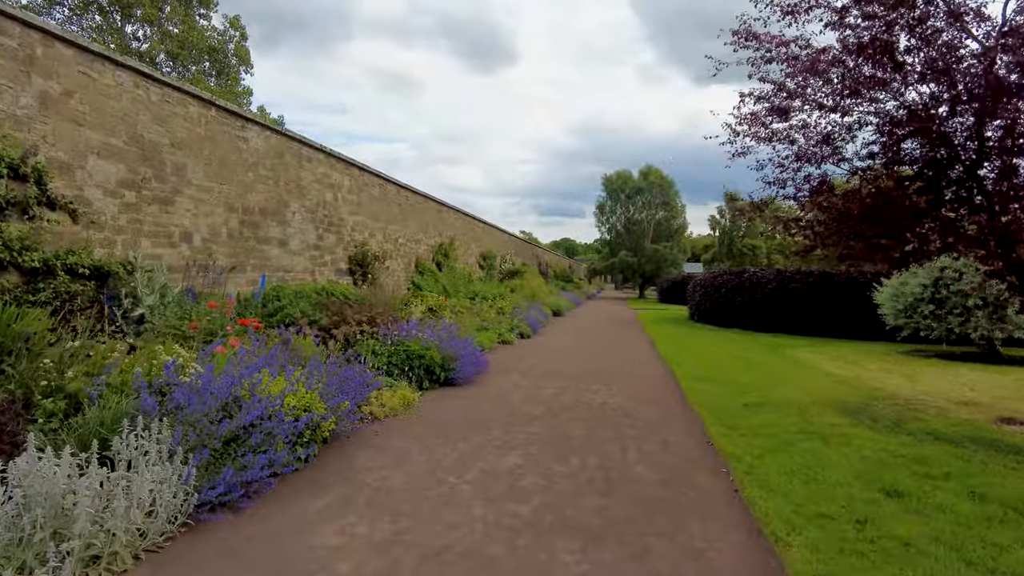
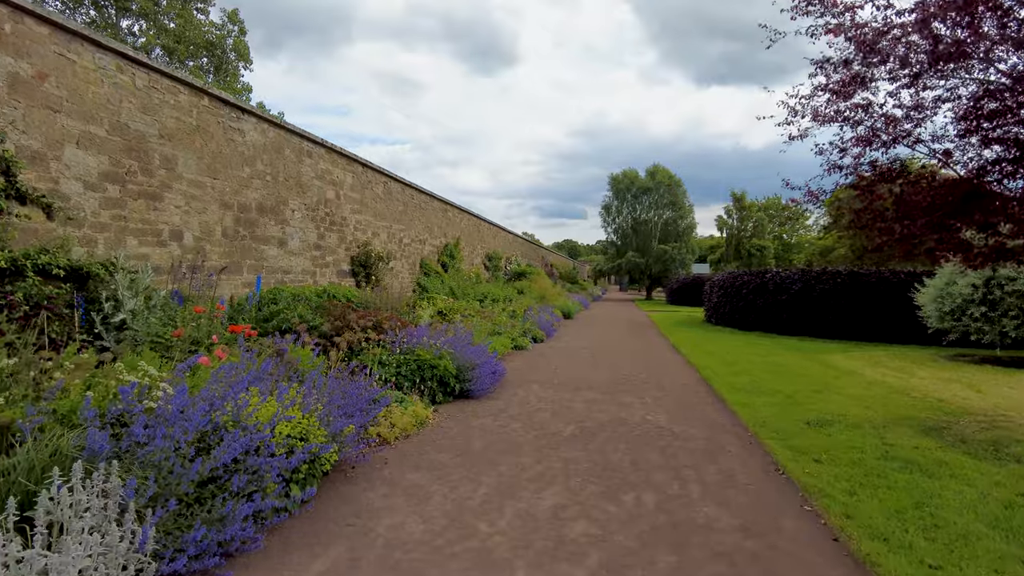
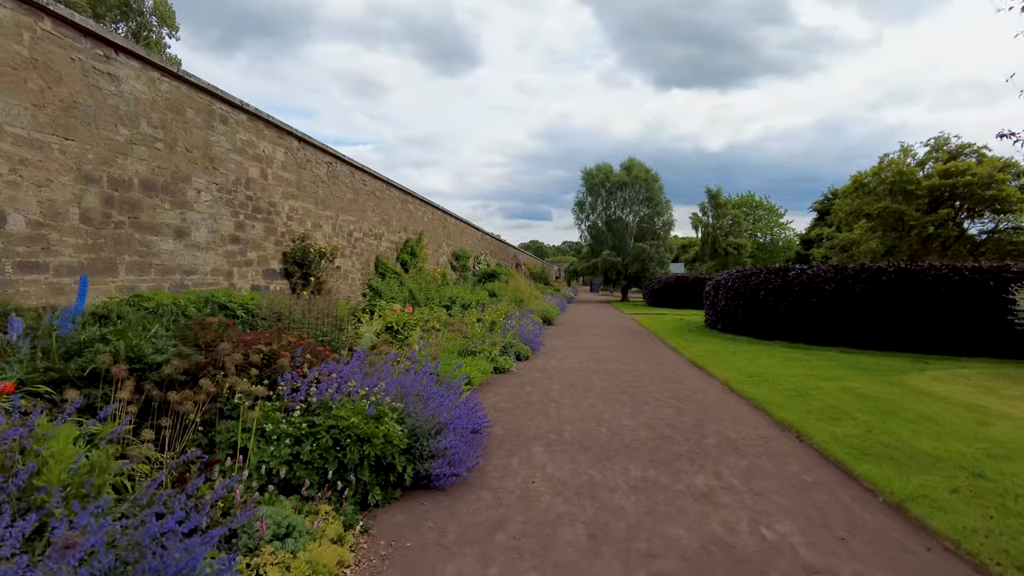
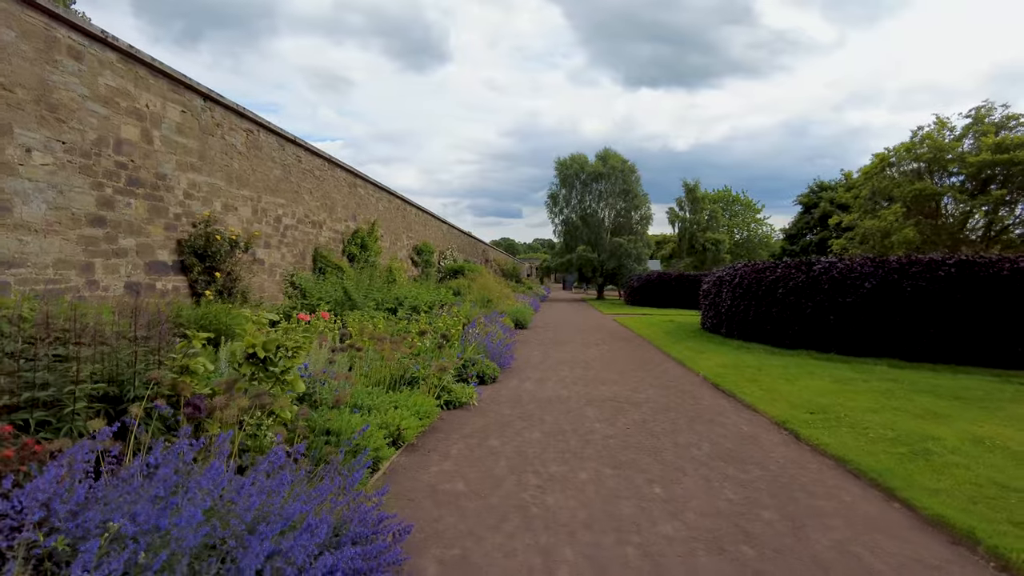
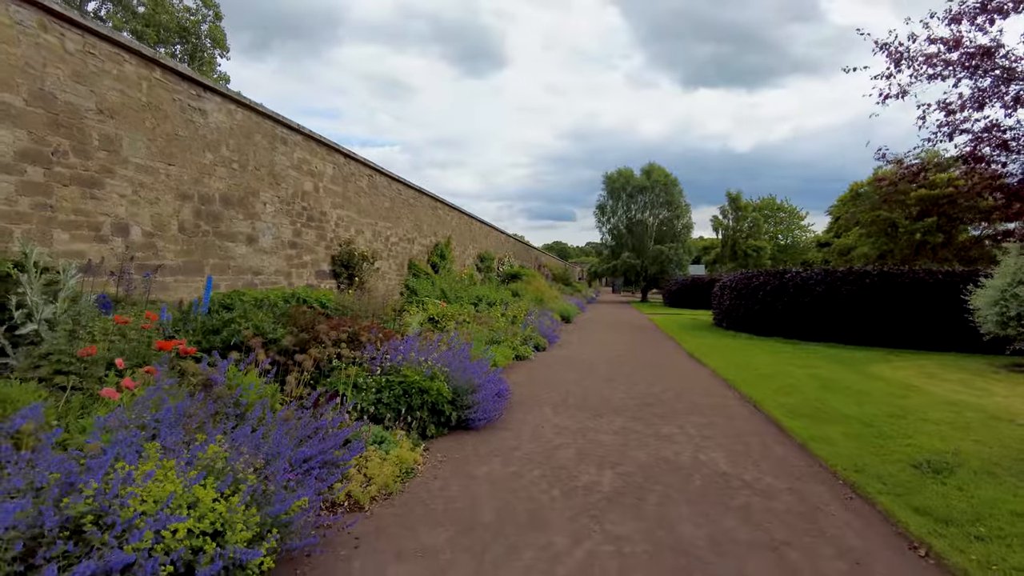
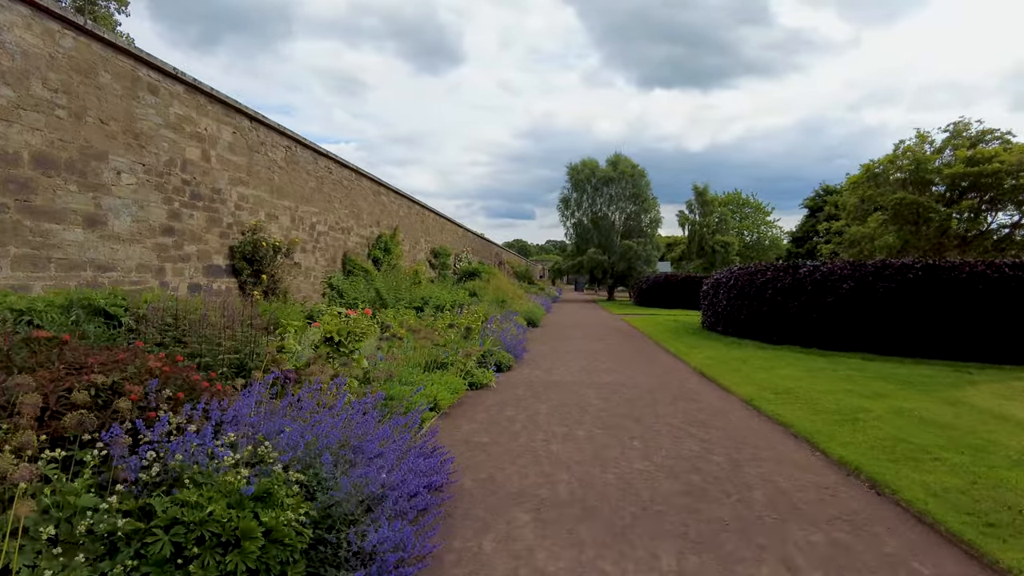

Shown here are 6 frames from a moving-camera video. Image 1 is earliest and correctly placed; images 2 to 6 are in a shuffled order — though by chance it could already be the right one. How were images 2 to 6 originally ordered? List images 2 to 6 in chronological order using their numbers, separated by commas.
2, 5, 3, 6, 4
